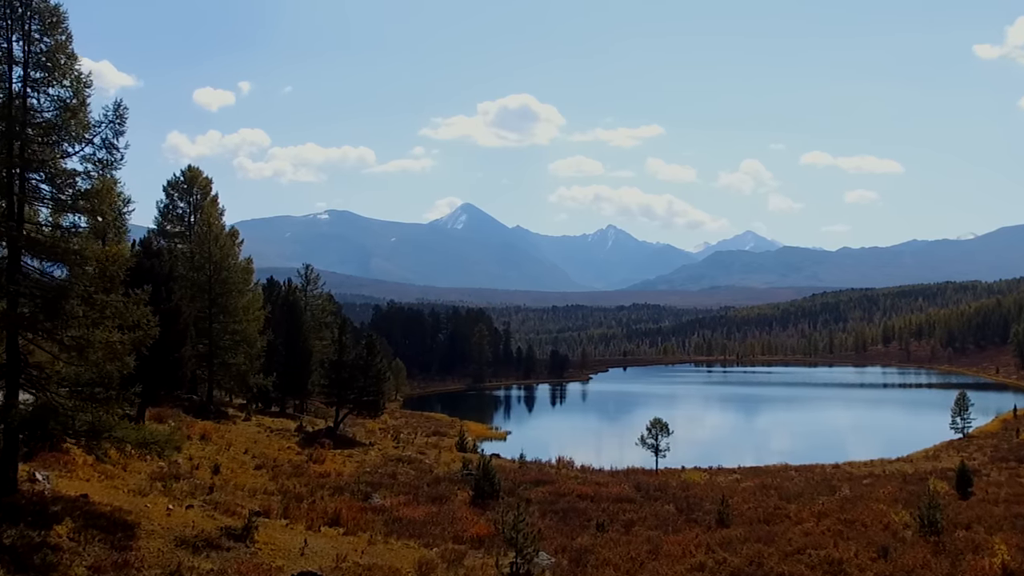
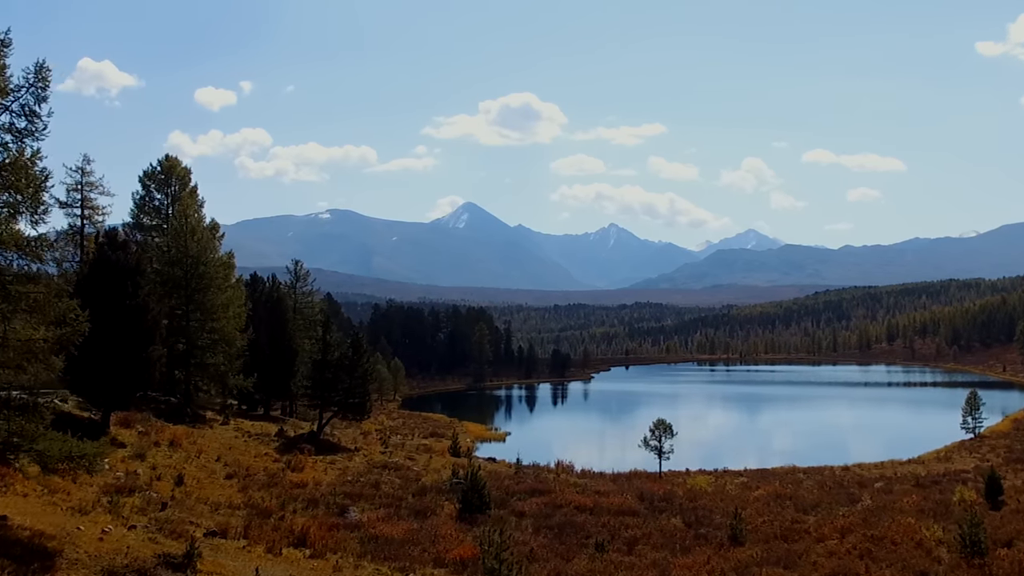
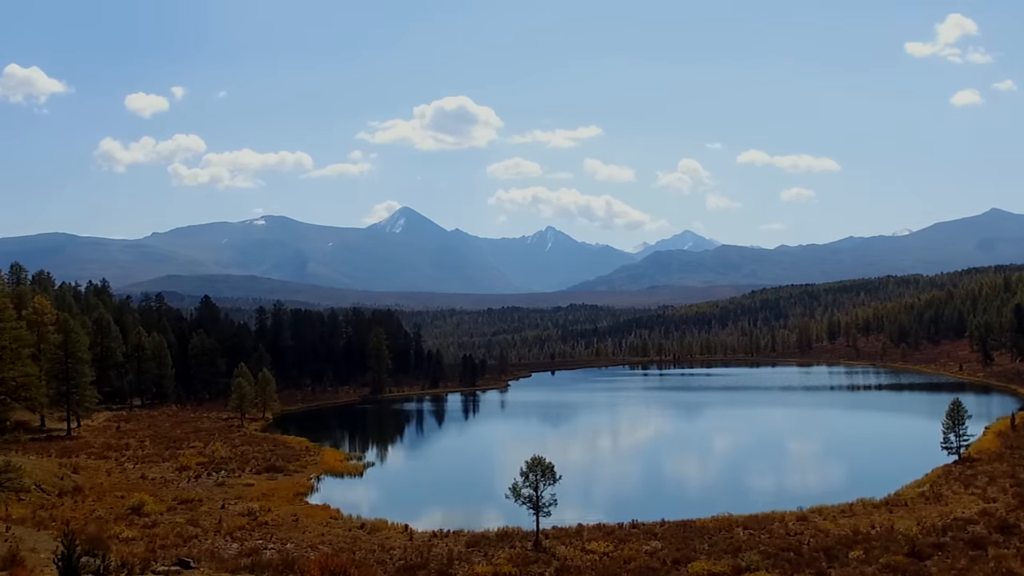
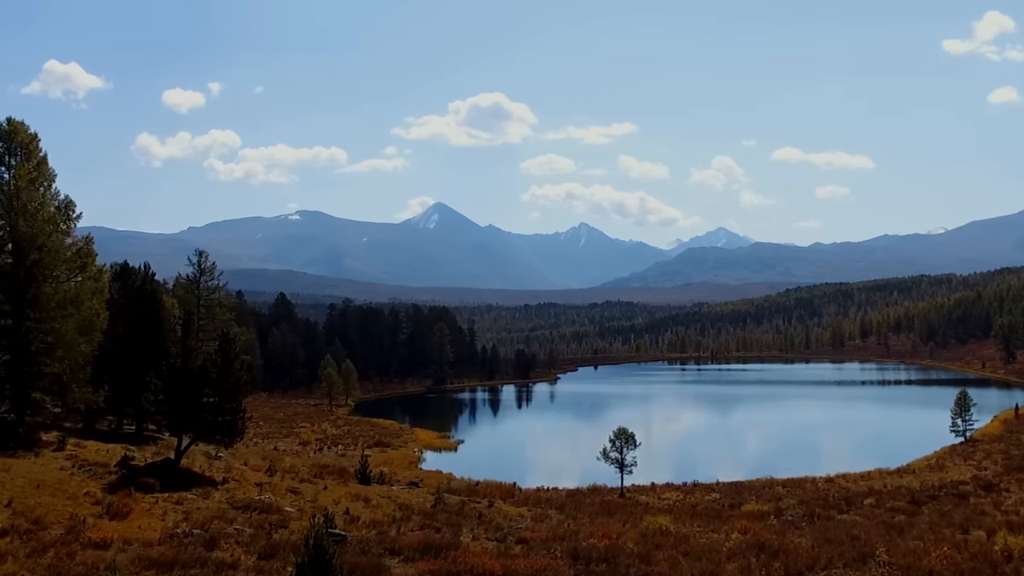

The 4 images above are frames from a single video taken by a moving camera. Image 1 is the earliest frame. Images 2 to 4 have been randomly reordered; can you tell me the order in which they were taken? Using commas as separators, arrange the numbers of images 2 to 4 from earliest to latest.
2, 4, 3
